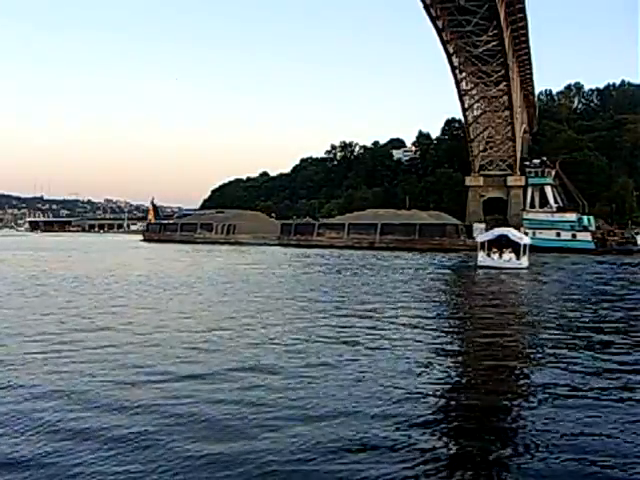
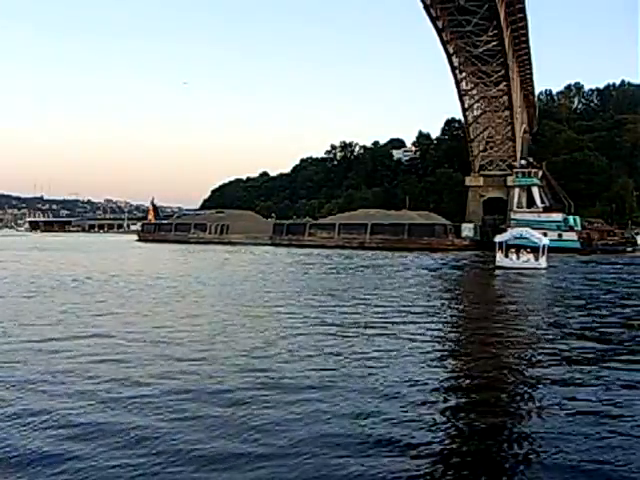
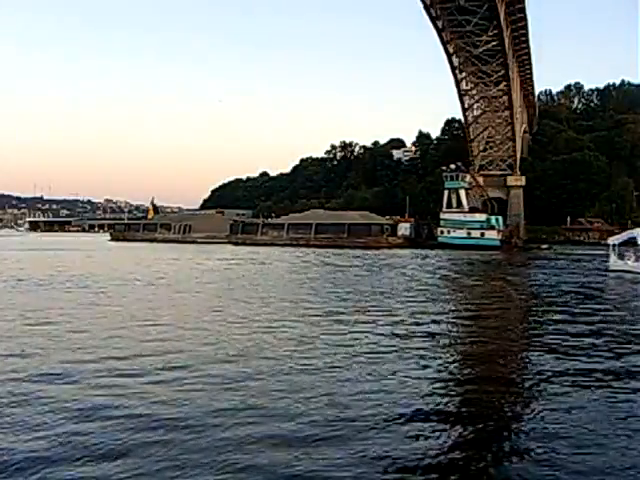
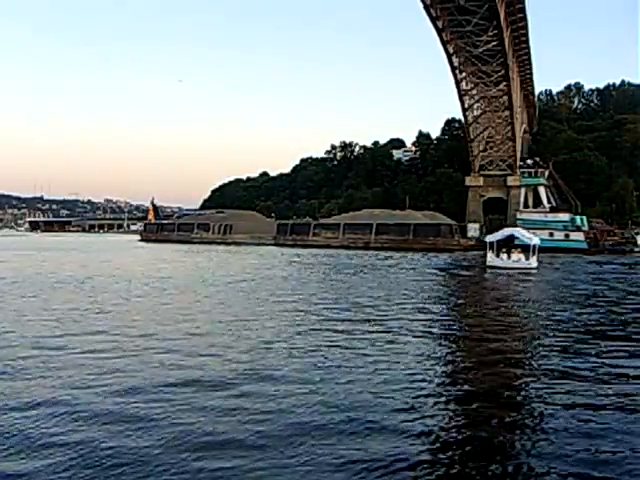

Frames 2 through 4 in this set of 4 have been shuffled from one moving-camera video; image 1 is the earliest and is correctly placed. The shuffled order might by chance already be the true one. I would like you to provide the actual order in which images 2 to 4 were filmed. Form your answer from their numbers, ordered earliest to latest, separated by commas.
4, 2, 3
